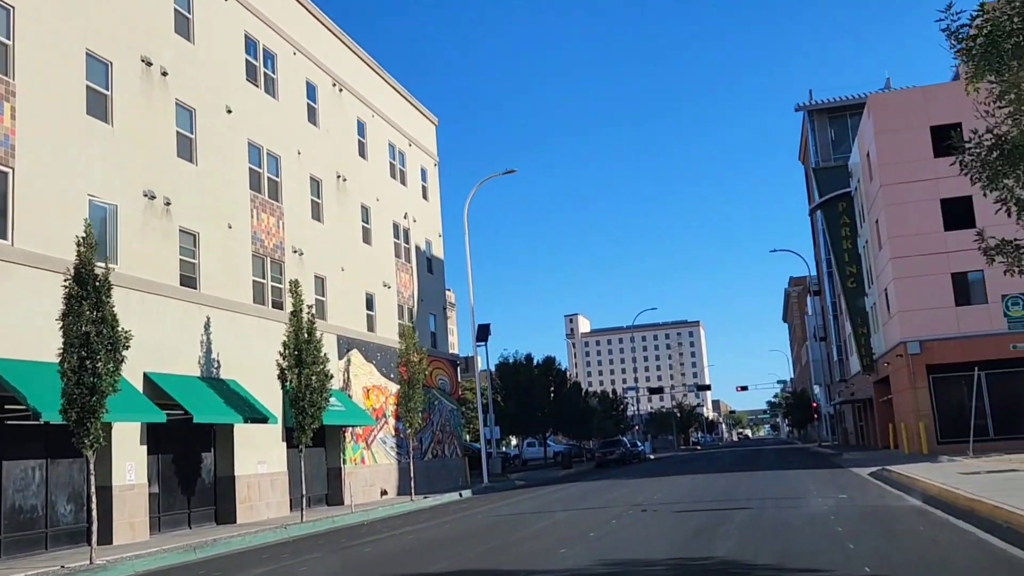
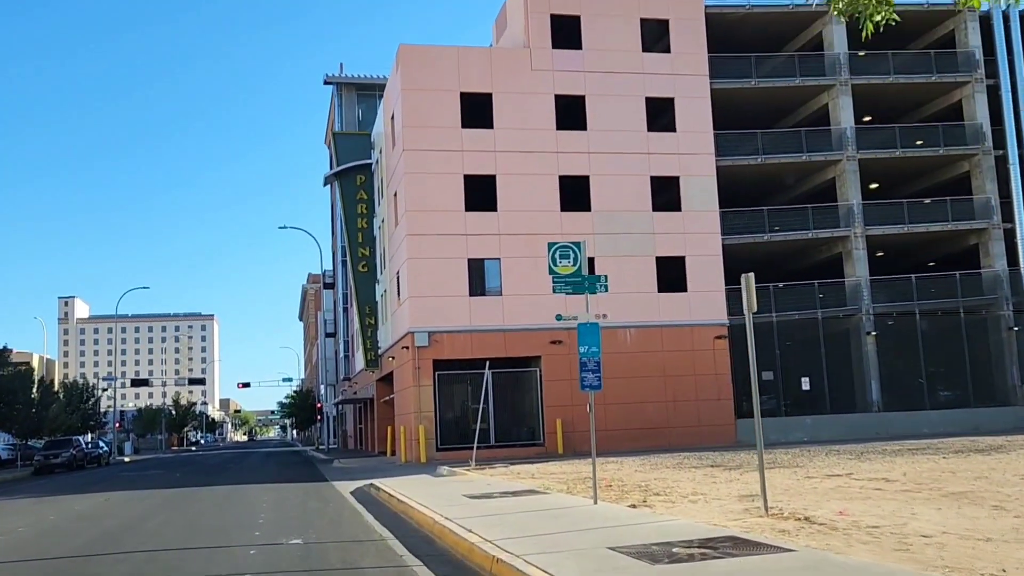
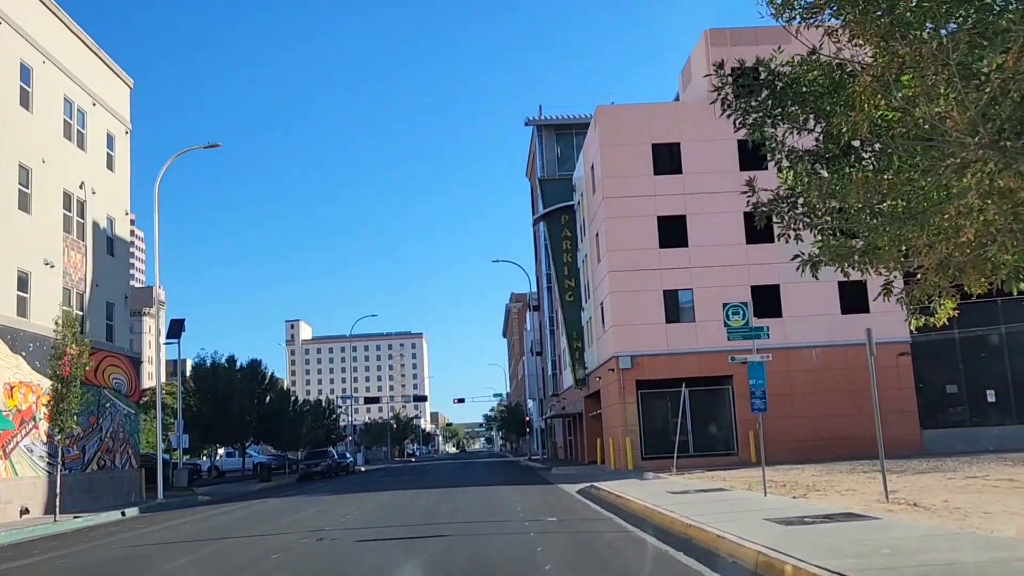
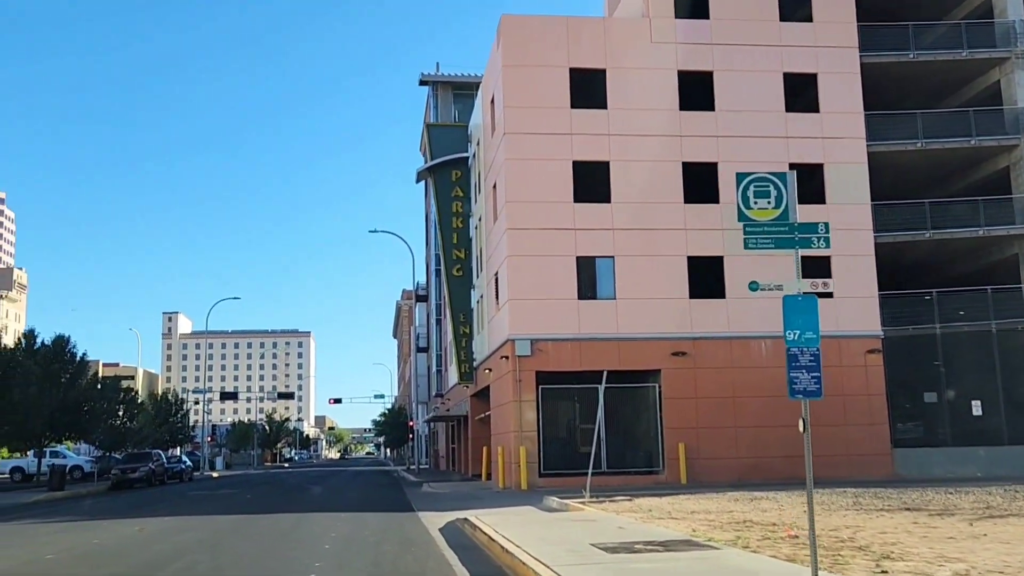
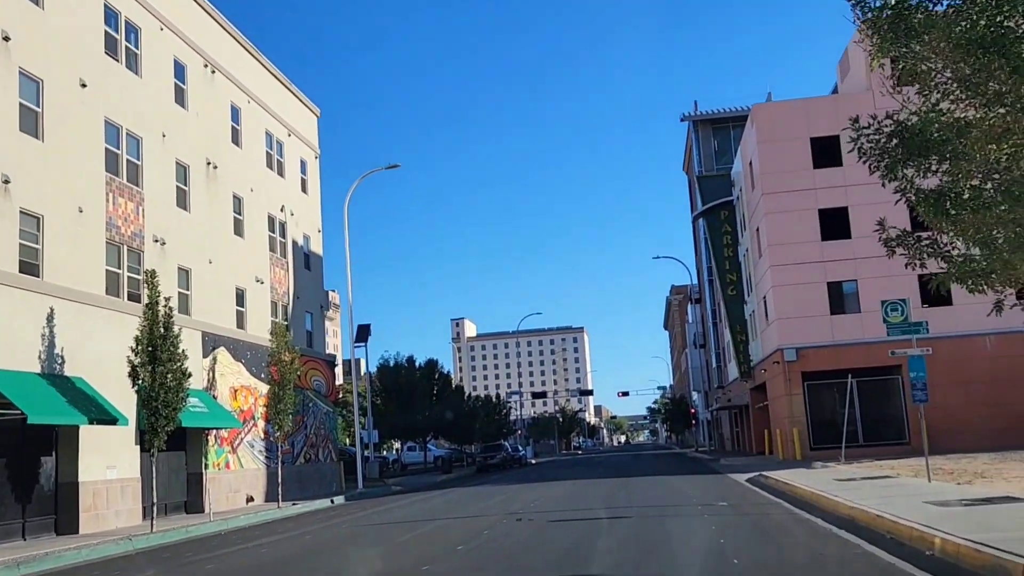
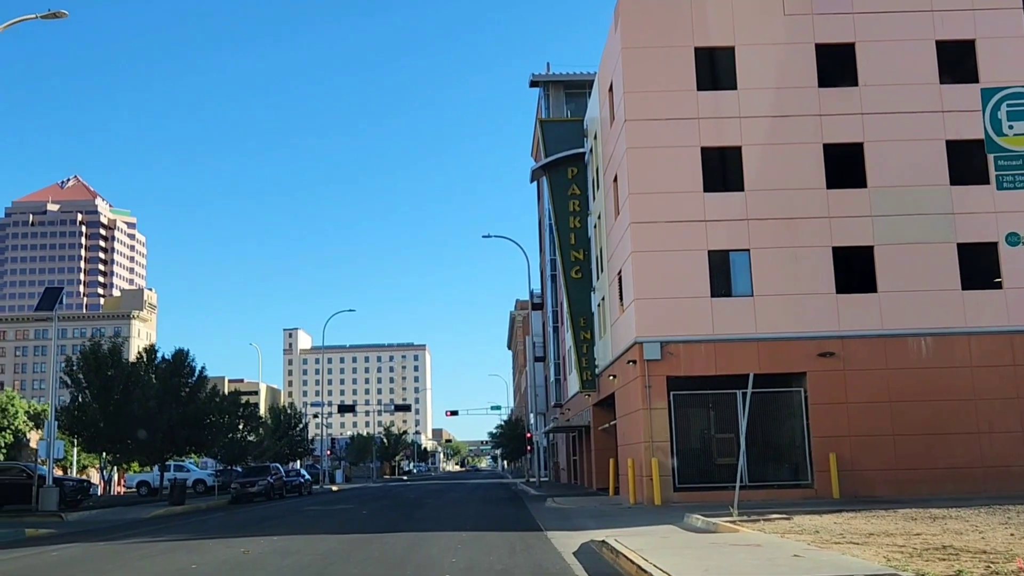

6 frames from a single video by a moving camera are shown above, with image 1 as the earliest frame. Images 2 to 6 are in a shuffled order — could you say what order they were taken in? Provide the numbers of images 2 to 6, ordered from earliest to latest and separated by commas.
5, 3, 2, 4, 6
